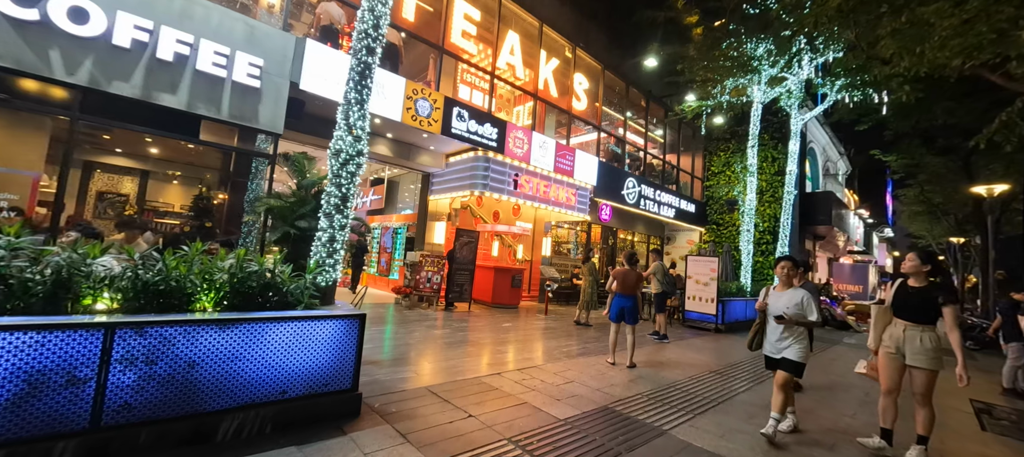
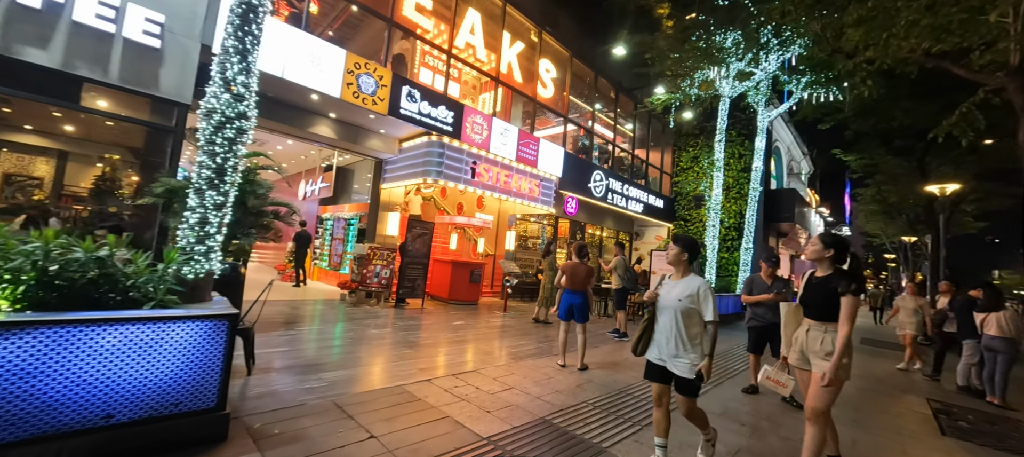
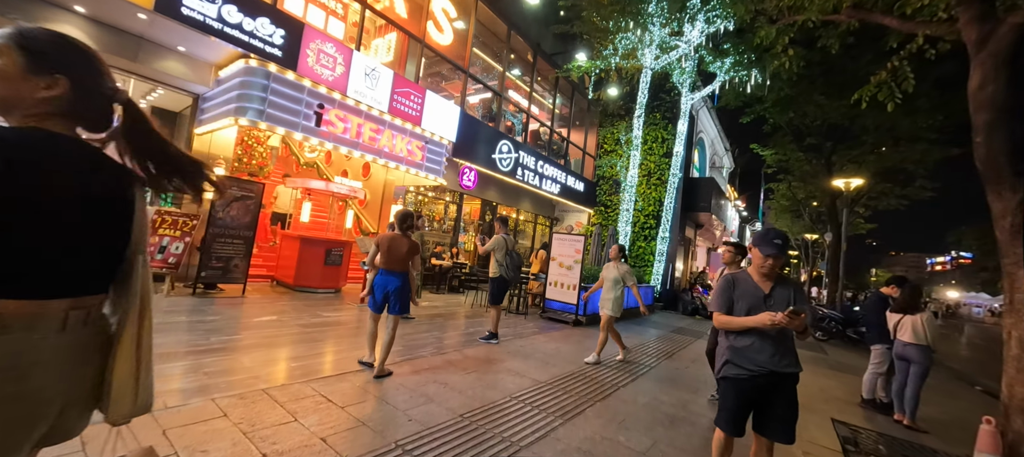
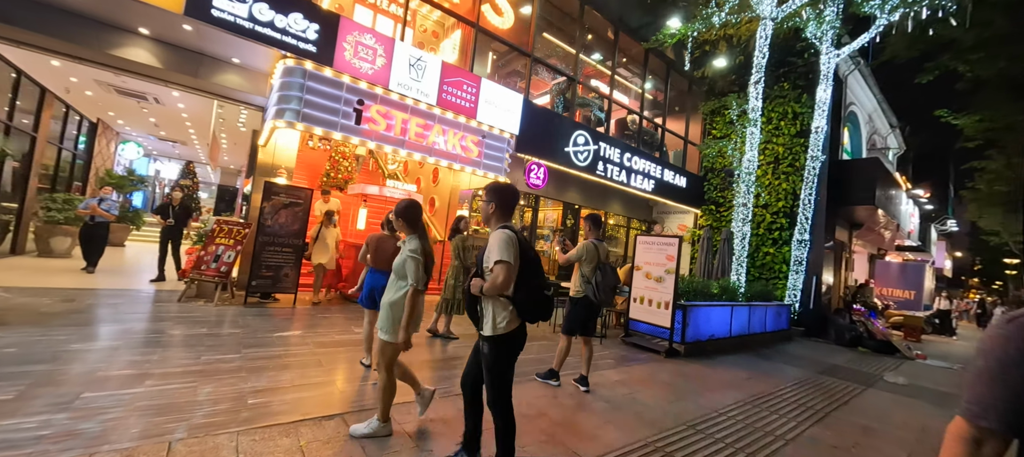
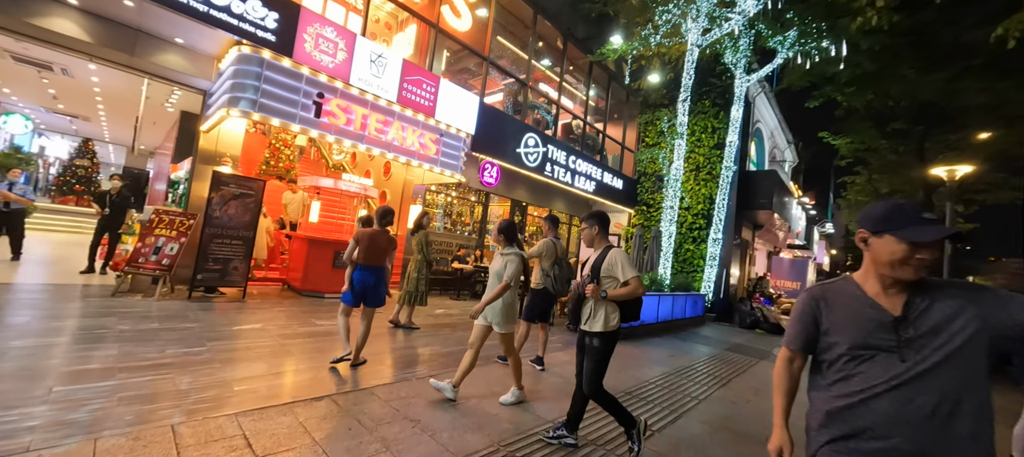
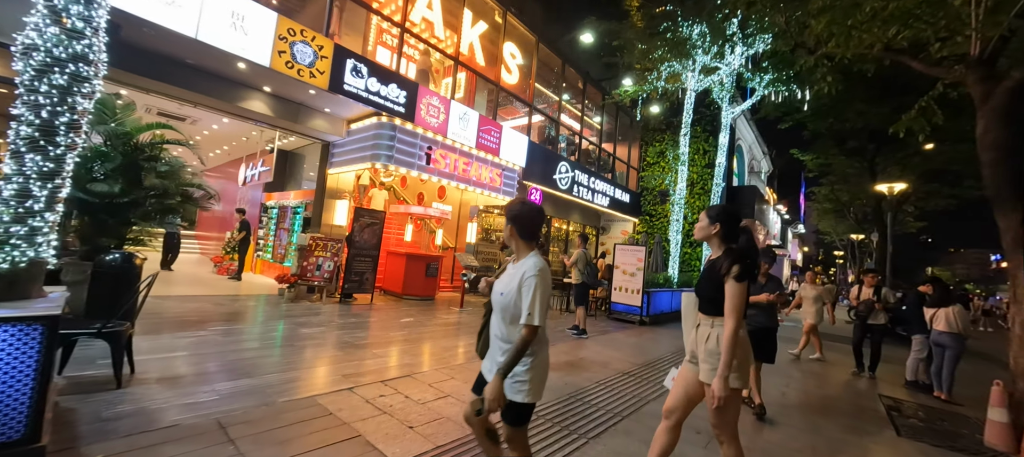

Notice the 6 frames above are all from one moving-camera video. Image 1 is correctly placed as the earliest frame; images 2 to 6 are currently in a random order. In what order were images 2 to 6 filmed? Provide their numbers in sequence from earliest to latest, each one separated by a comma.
2, 6, 3, 5, 4
